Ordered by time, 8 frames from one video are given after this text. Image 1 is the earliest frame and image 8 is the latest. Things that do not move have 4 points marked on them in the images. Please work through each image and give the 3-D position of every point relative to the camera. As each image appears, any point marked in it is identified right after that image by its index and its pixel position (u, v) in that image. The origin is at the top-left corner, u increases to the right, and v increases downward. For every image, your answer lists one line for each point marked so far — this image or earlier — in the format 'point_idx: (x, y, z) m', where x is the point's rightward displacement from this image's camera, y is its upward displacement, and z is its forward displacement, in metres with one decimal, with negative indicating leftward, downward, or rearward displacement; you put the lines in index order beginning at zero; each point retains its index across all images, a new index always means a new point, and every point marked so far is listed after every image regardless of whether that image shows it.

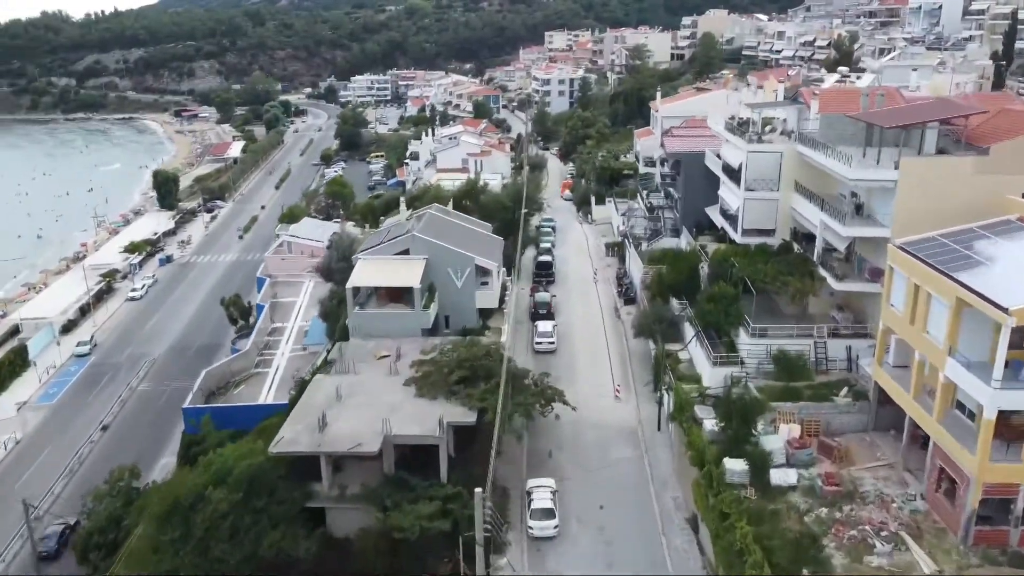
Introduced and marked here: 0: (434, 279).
0: (-1.5, +0.1, +15.7) m
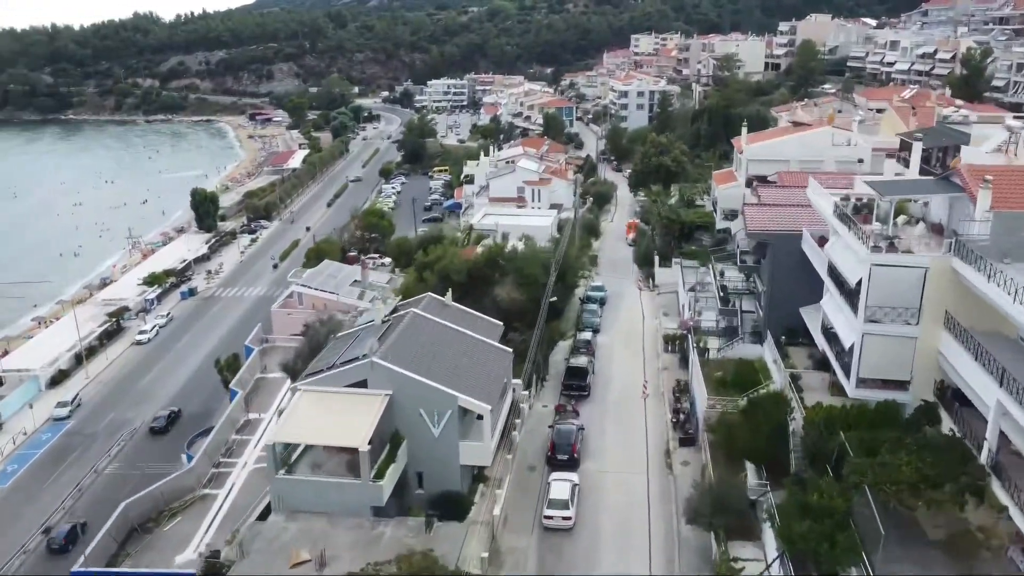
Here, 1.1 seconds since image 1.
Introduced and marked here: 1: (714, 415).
0: (-1.5, -1.9, +11.1) m
1: (+3.2, -2.0, +12.8) m
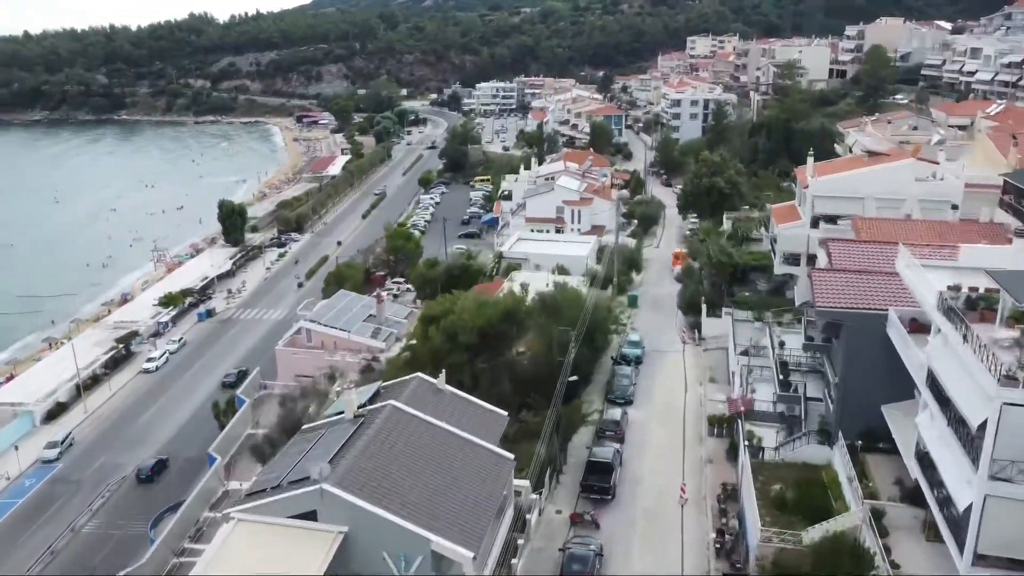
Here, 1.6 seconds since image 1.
0: (-1.6, -3.0, +8.7) m
1: (+3.2, -3.2, +10.0) m
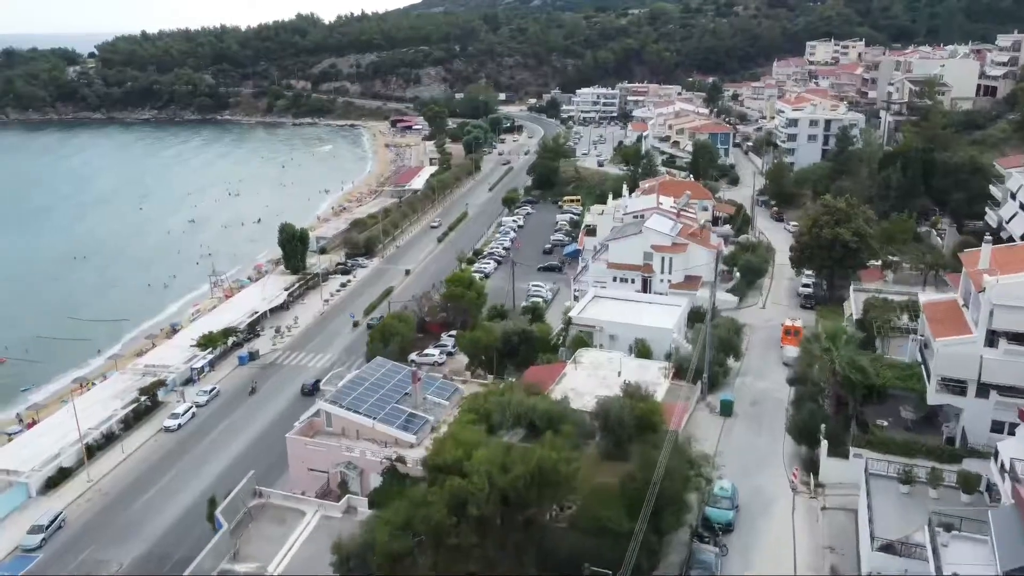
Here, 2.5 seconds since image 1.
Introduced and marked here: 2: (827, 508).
0: (-2.0, -4.8, +4.6) m
1: (+2.9, -5.3, +5.3) m
2: (+5.1, -3.5, +13.3) m
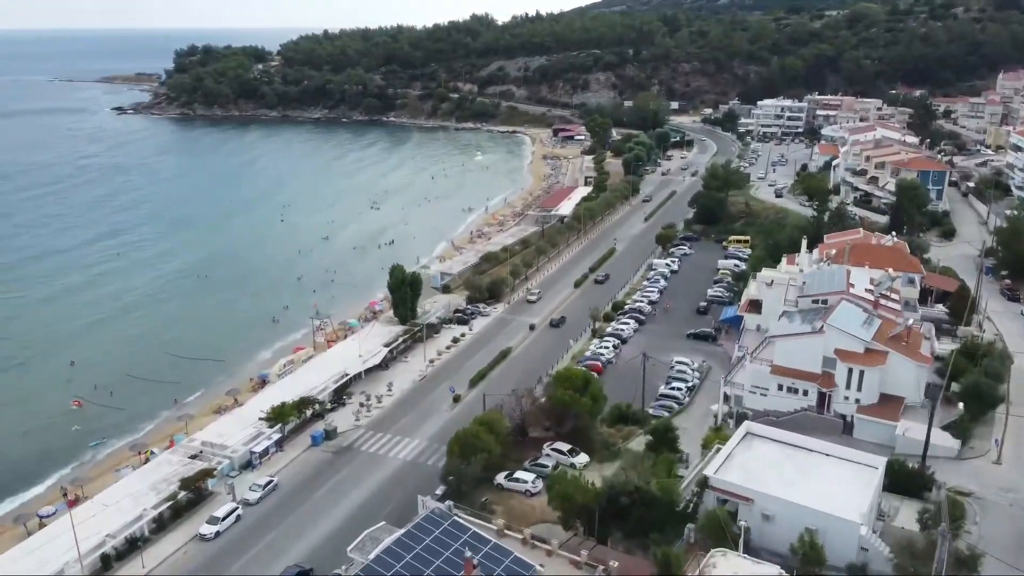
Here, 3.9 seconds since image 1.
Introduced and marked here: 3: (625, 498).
0: (-3.6, -7.3, -0.9) m
1: (+1.3, -8.2, -1.1) m
2: (+5.2, -6.5, +6.2) m
3: (+2.3, -4.1, +16.0) m
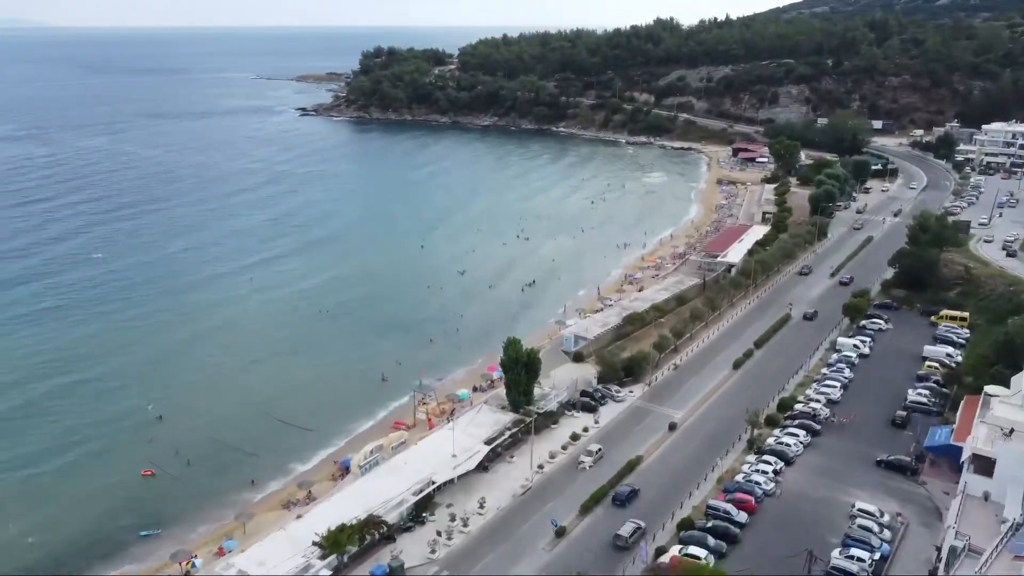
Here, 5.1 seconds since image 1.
0: (-6.6, -9.8, -5.6) m
1: (-1.9, -11.0, -6.8) m
2: (+3.6, -9.7, -0.5) m
3: (+2.9, -7.1, +9.7) m
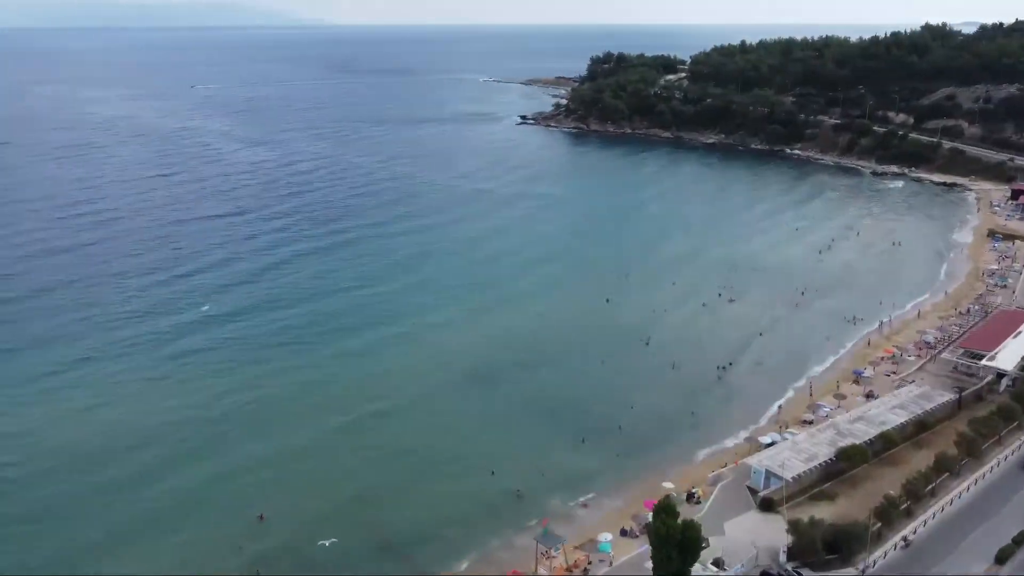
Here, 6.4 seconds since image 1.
0: (-12.0, -12.6, -9.8) m
1: (-7.9, -14.1, -12.2) m
2: (-0.9, -13.4, -7.6) m
3: (+1.4, -10.8, +2.4) m
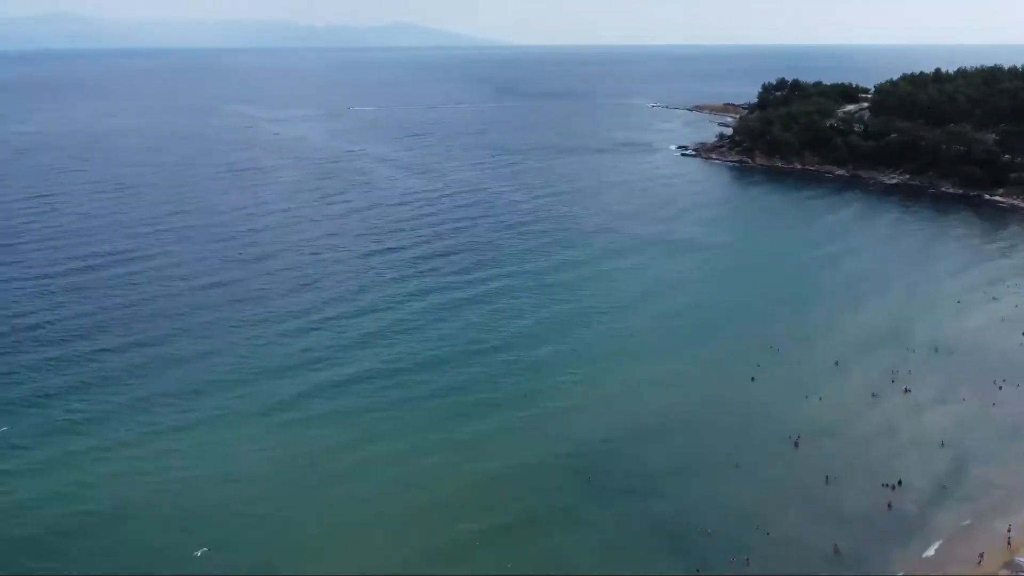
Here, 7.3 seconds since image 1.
0: (-16.5, -14.0, -11.6) m
1: (-13.1, -15.7, -14.8) m
2: (-5.2, -15.5, -11.6) m
3: (-0.9, -13.3, -2.2) m
